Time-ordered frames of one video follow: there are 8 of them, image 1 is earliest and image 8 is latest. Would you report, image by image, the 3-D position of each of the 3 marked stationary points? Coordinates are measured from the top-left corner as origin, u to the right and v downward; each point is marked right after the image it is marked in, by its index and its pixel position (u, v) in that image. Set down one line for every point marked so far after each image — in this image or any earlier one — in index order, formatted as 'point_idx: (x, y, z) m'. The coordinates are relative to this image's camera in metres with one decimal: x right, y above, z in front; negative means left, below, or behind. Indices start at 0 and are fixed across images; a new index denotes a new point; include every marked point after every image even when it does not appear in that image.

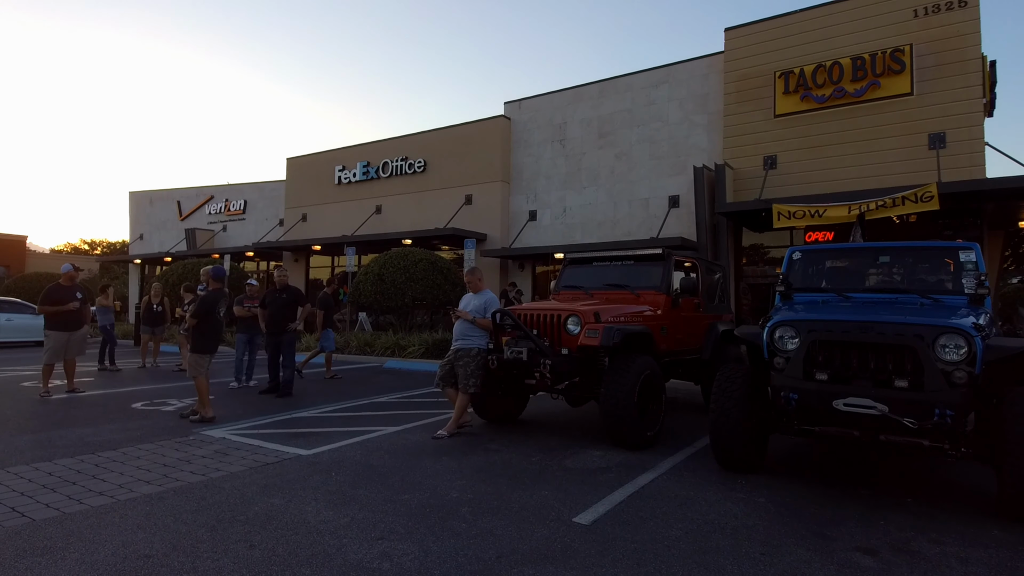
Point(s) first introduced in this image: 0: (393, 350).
0: (-3.0, -1.6, +14.2) m
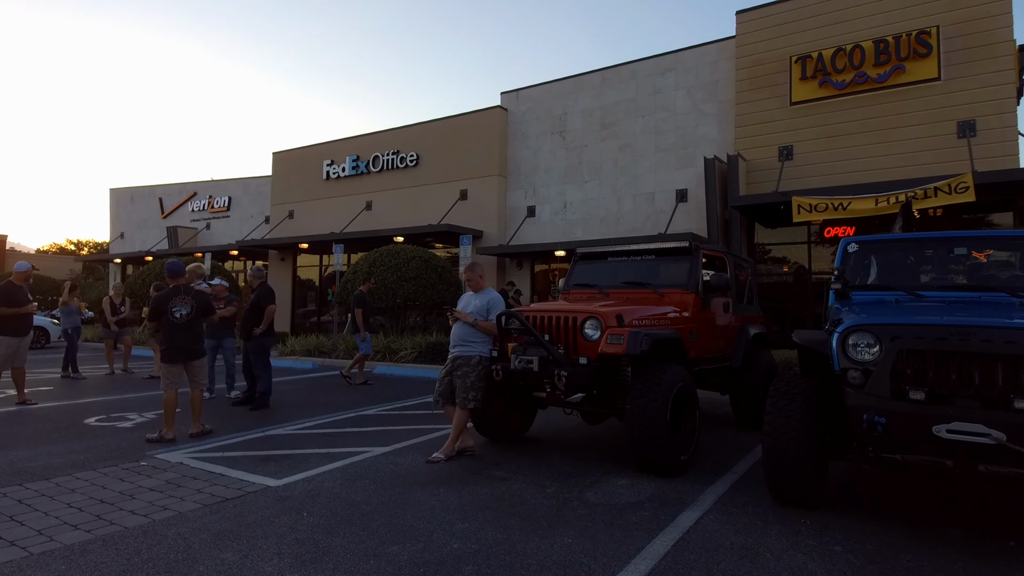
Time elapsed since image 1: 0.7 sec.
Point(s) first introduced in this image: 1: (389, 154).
0: (-3.0, -1.5, +13.3) m
1: (-4.3, +4.7, +19.7) m
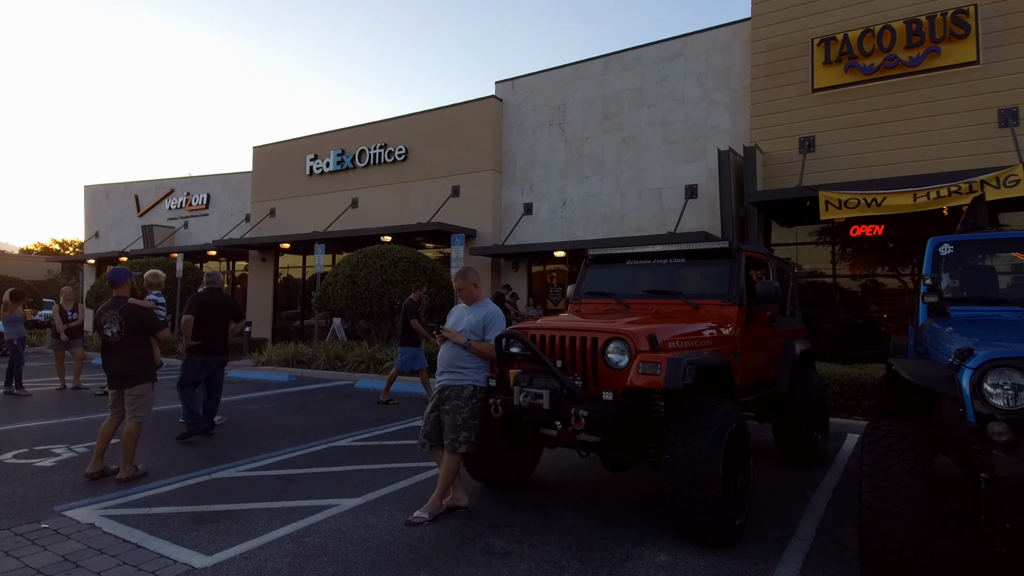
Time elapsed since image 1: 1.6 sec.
0: (-3.1, -1.6, +12.1) m
1: (-4.4, +4.6, +18.5) m
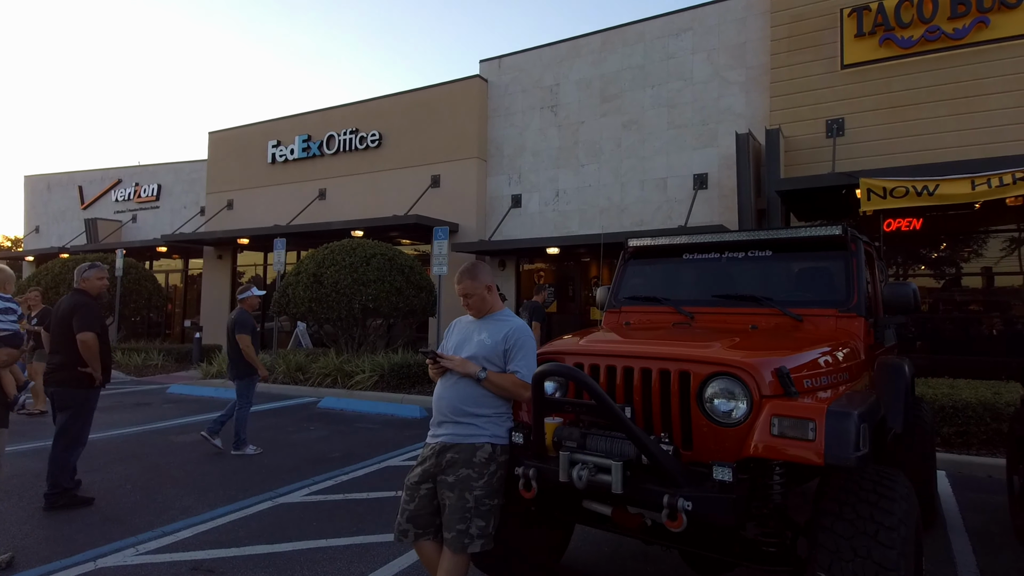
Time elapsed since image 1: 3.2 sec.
0: (-3.2, -1.7, +10.3) m
1: (-4.9, +4.6, +16.7) m
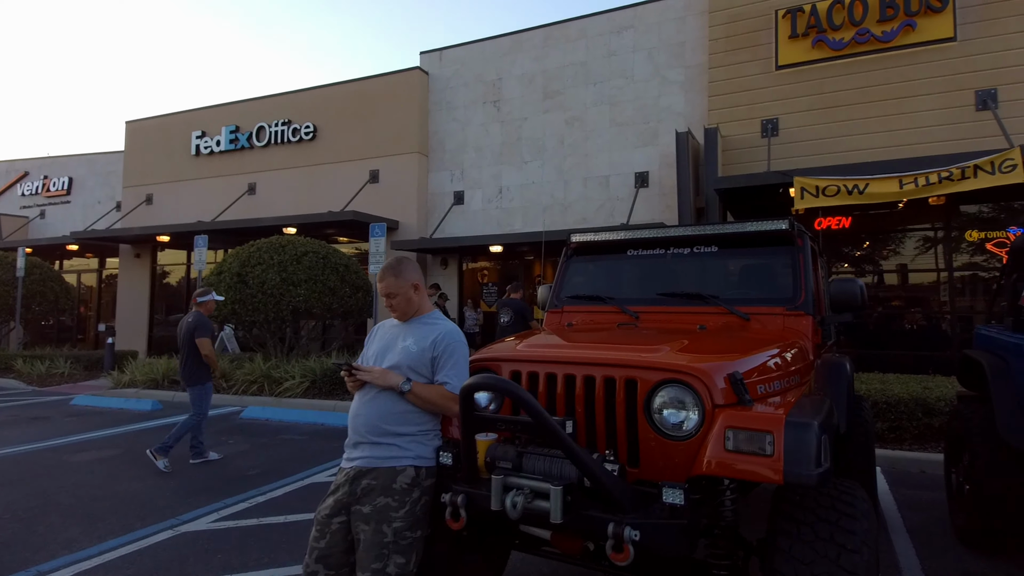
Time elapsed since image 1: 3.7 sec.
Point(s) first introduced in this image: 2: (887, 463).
0: (-4.2, -1.7, +9.6) m
1: (-6.5, +4.6, +15.8) m
2: (+3.9, -1.8, +6.0) m
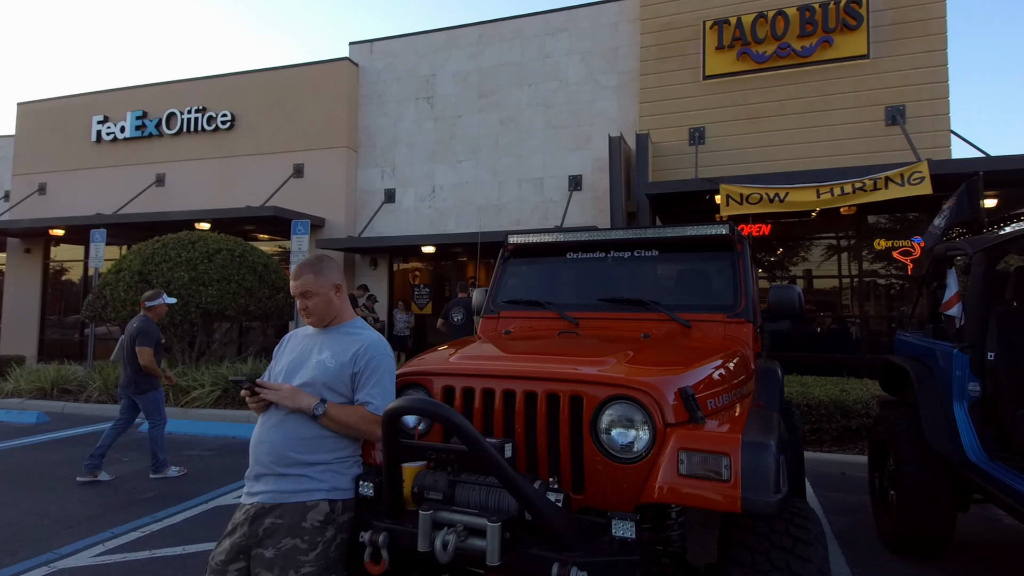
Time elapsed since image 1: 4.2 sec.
0: (-5.3, -1.7, +8.8) m
1: (-8.3, +4.6, +14.7) m
2: (+3.2, -1.9, +6.1) m
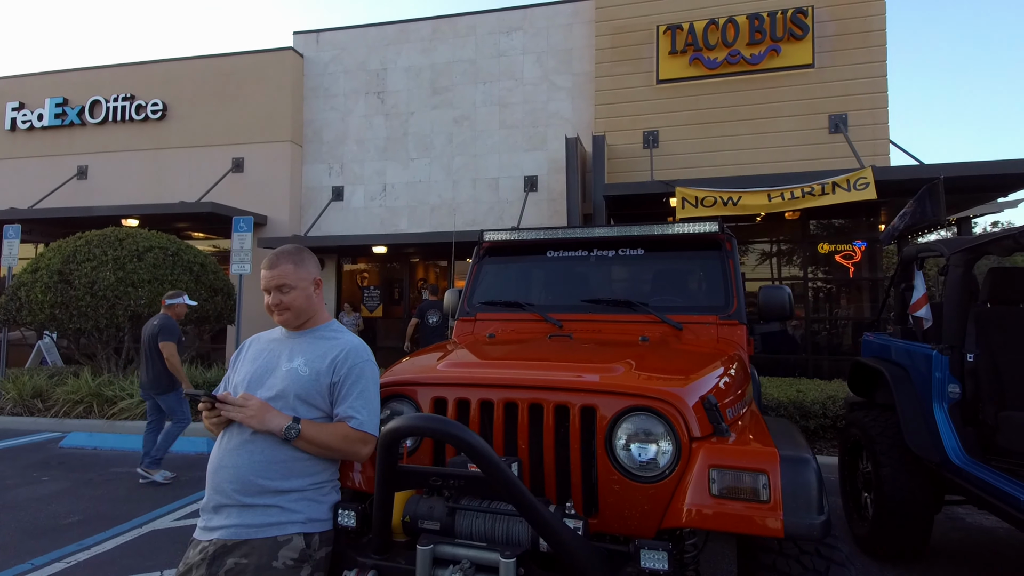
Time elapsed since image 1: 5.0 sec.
0: (-5.9, -1.7, +8.0) m
1: (-9.4, +4.5, +13.6) m
2: (+2.9, -1.9, +6.2) m
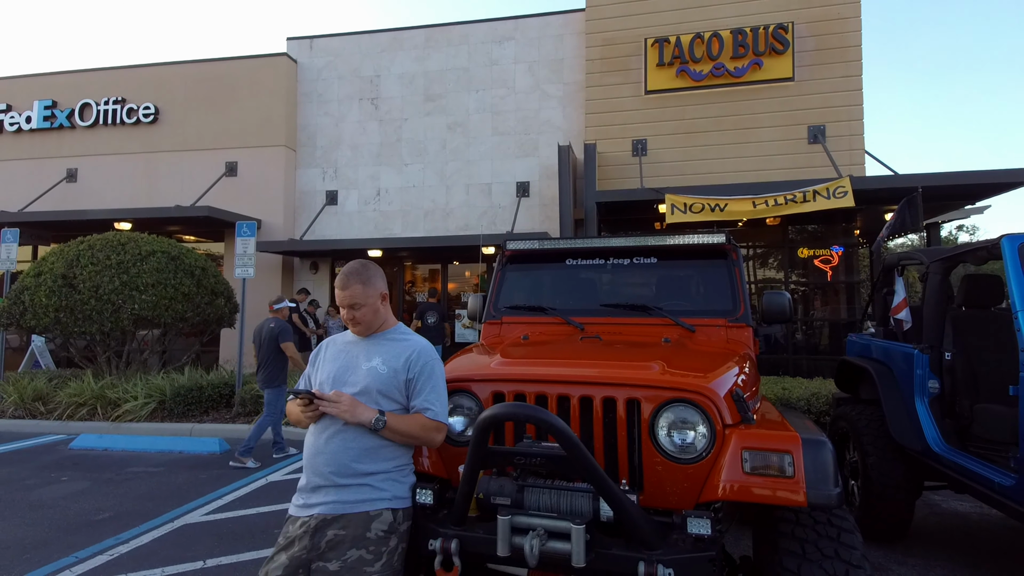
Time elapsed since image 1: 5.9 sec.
0: (-5.9, -1.7, +8.1) m
1: (-9.6, +4.4, +13.6) m
2: (+2.9, -2.0, +6.5) m
